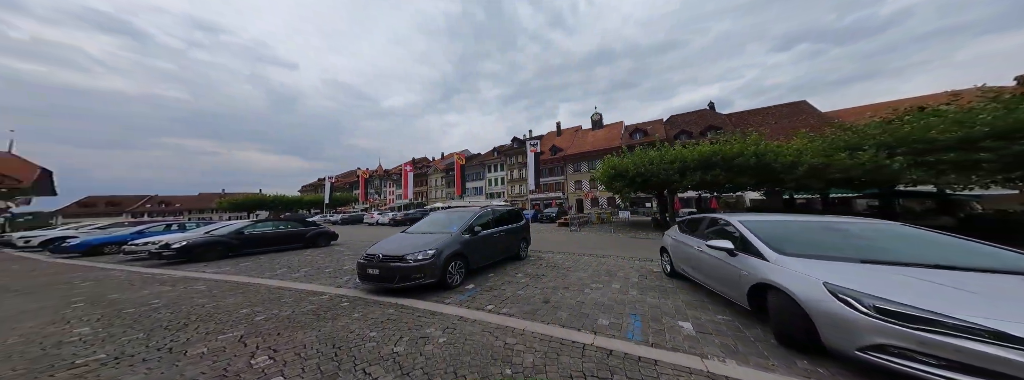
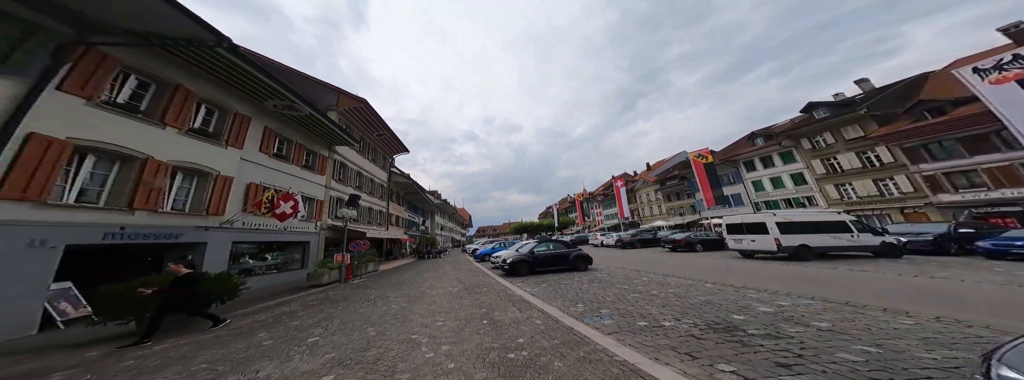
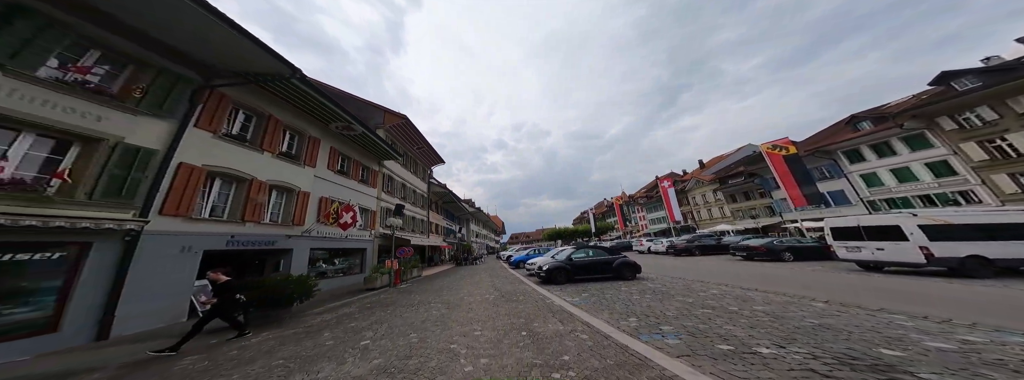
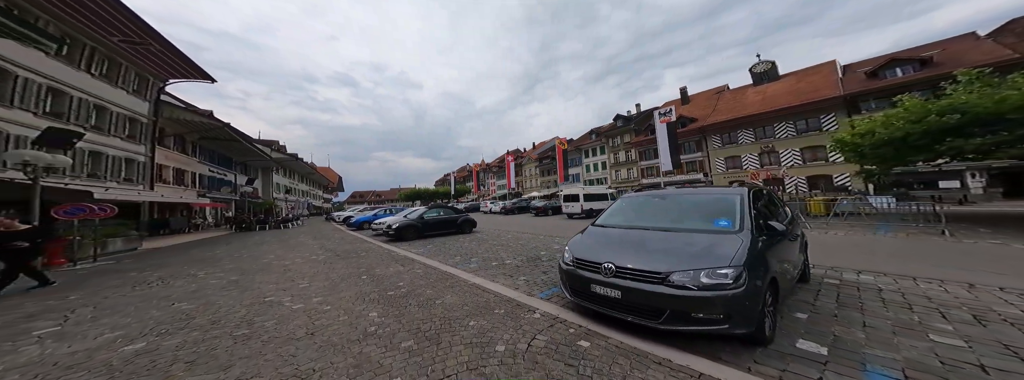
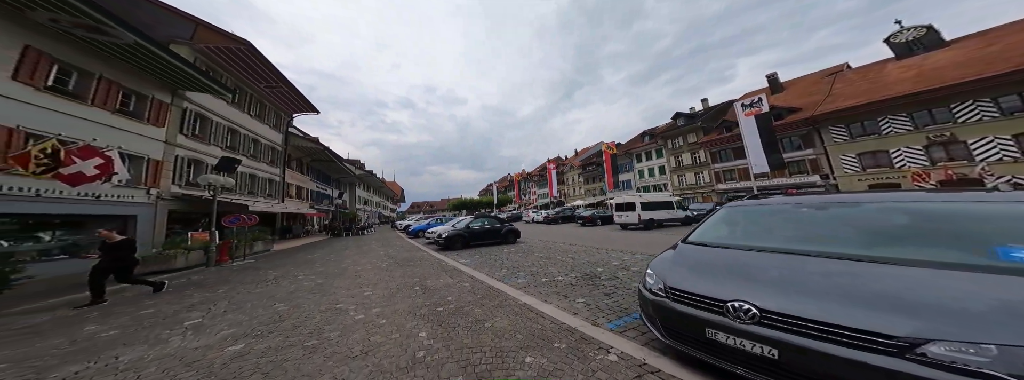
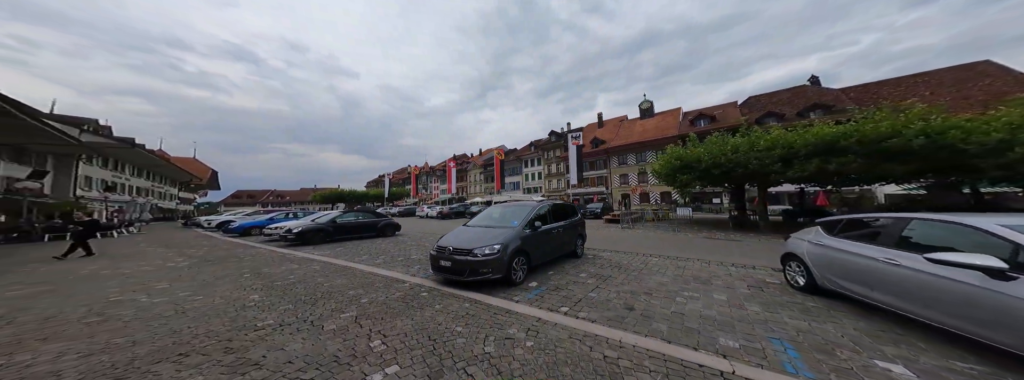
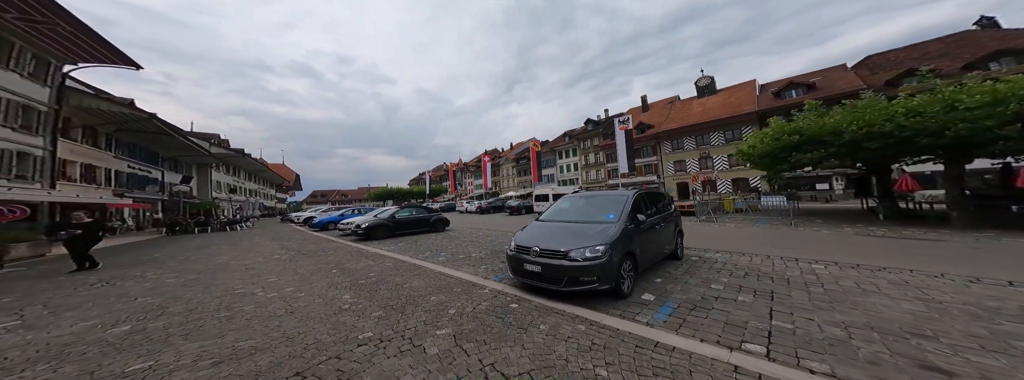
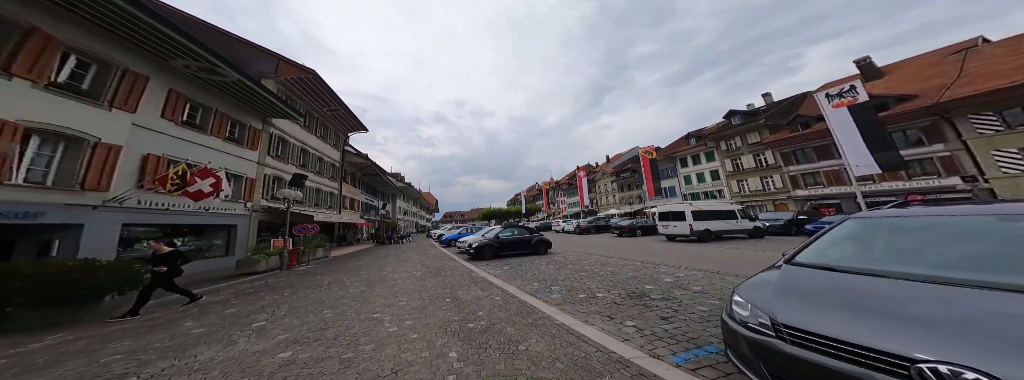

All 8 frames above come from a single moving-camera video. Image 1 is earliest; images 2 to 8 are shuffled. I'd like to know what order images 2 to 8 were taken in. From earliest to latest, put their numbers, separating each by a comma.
6, 7, 4, 5, 8, 2, 3
